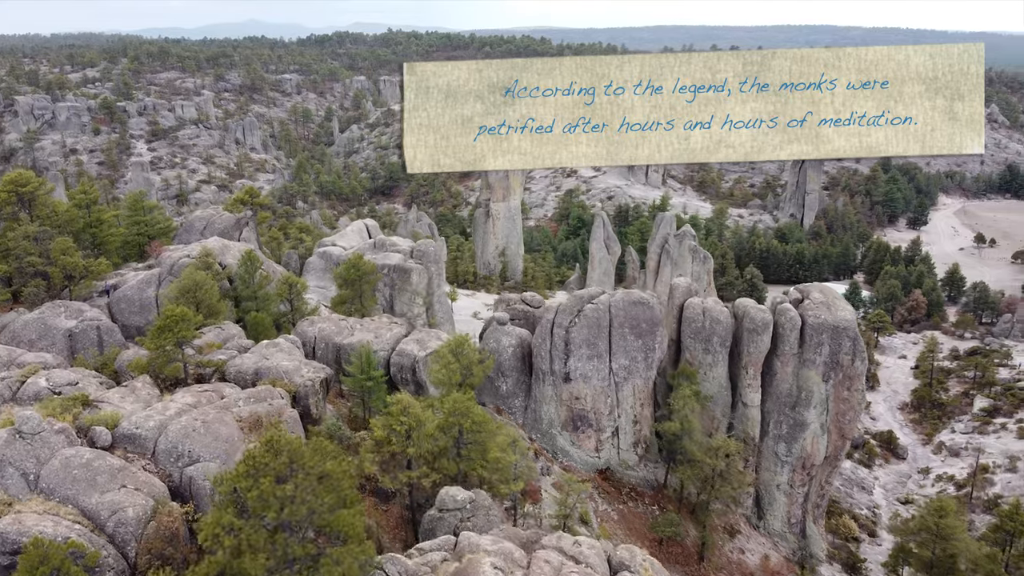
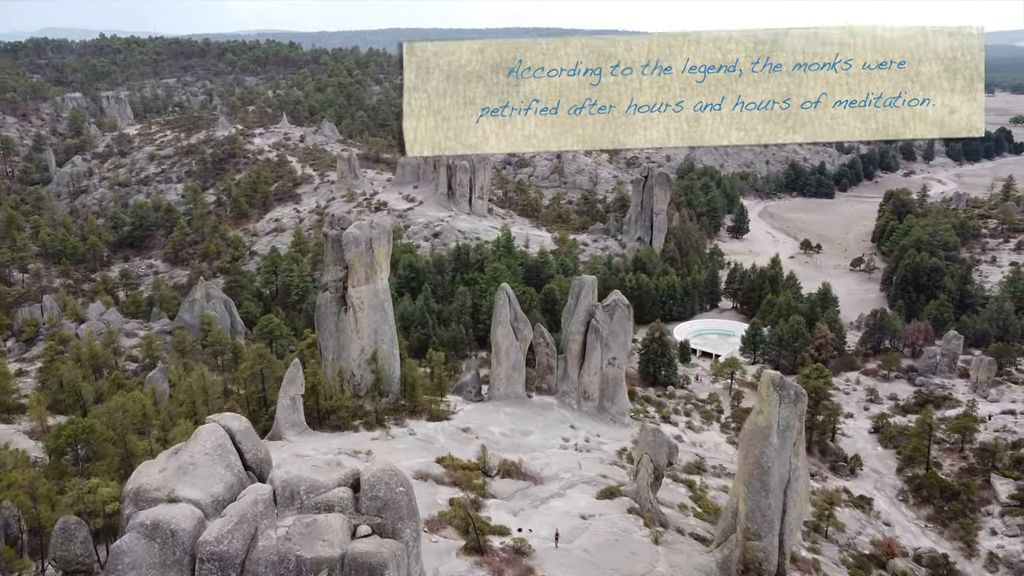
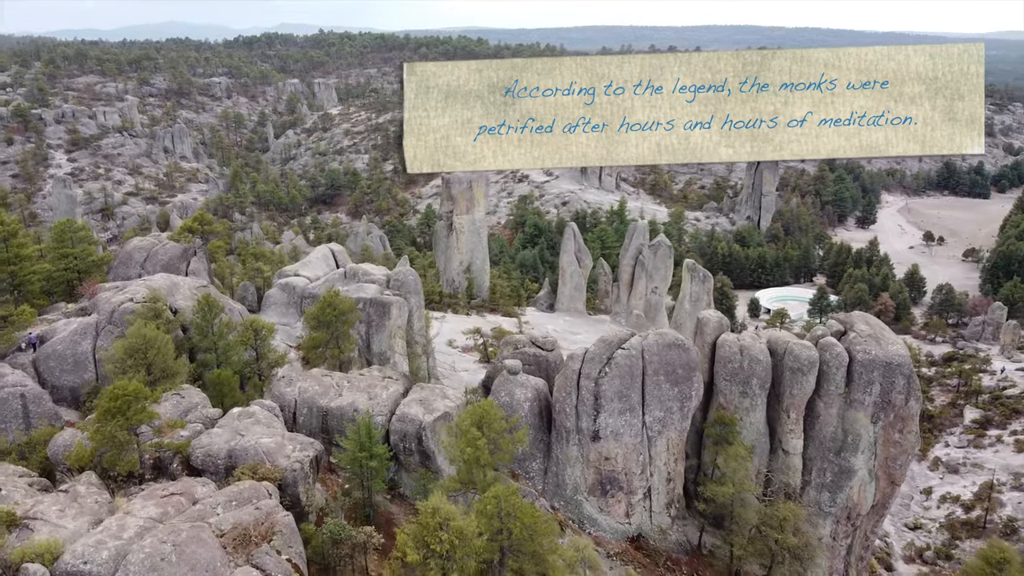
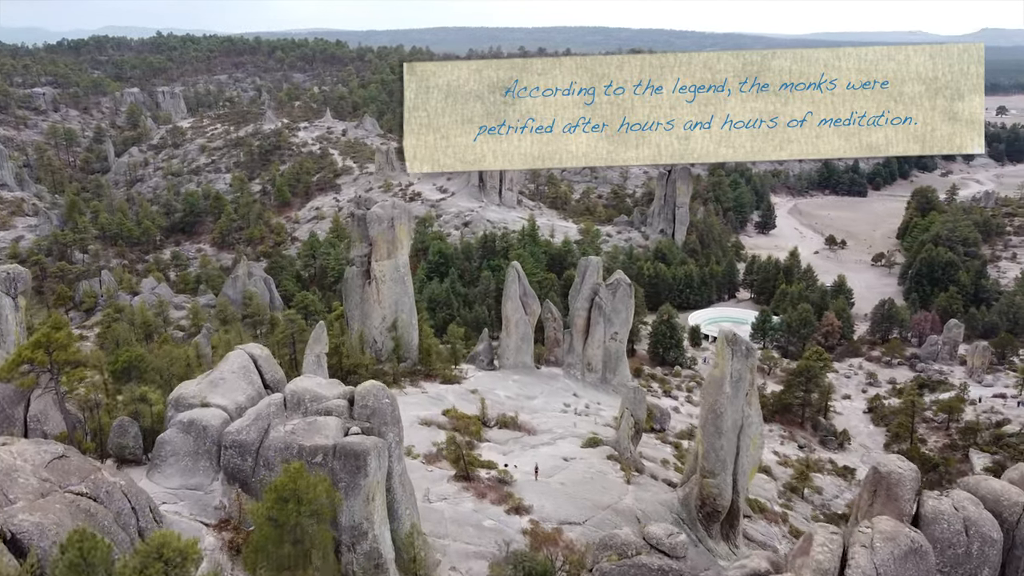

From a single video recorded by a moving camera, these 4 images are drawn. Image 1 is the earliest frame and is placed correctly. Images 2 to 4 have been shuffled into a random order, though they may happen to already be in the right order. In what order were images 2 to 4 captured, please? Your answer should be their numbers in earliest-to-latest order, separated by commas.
3, 4, 2
